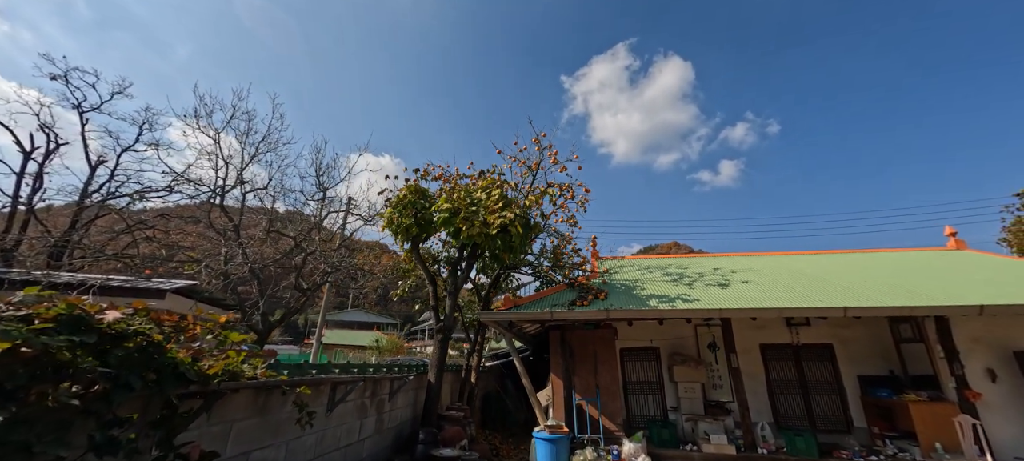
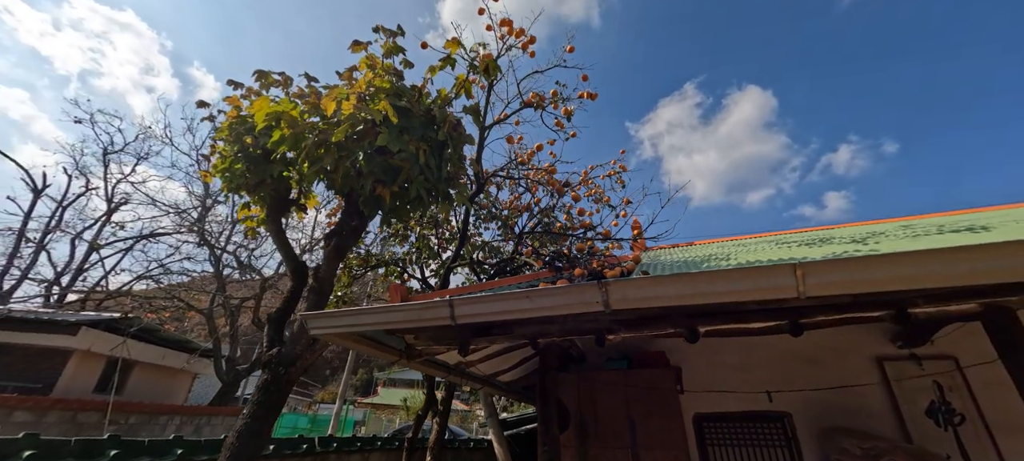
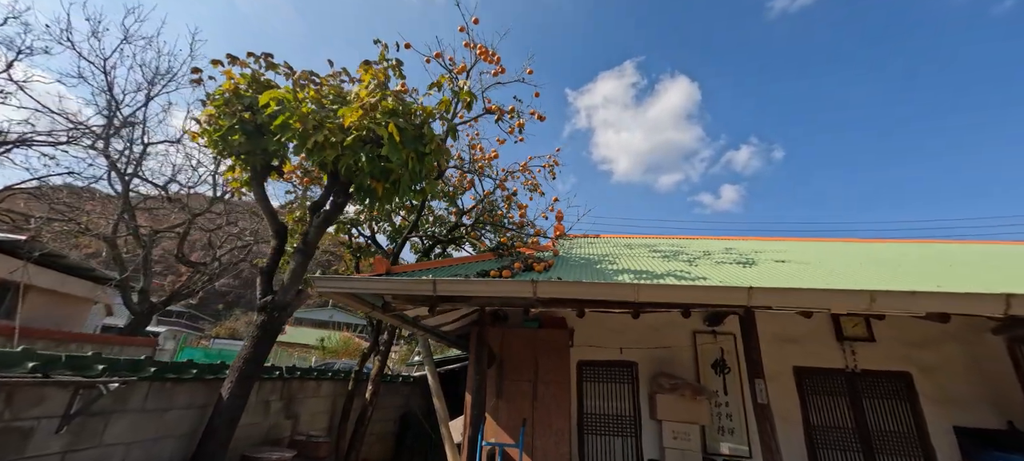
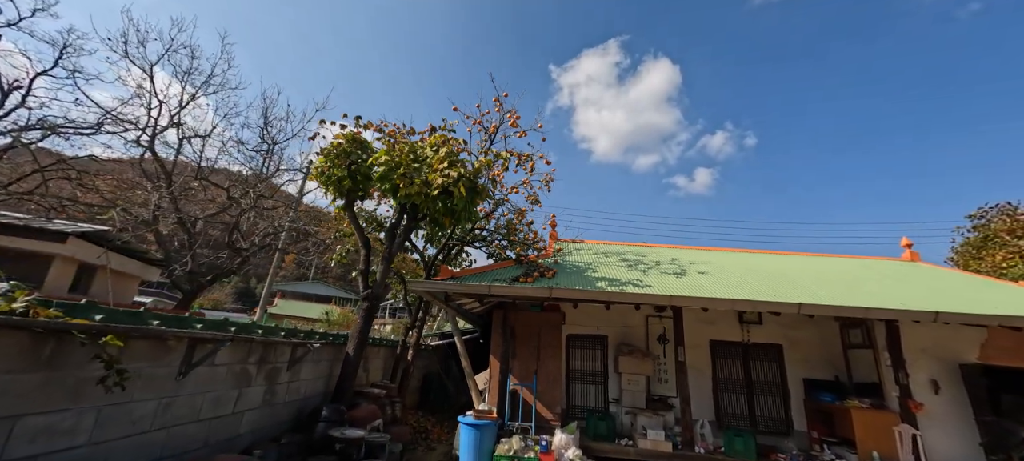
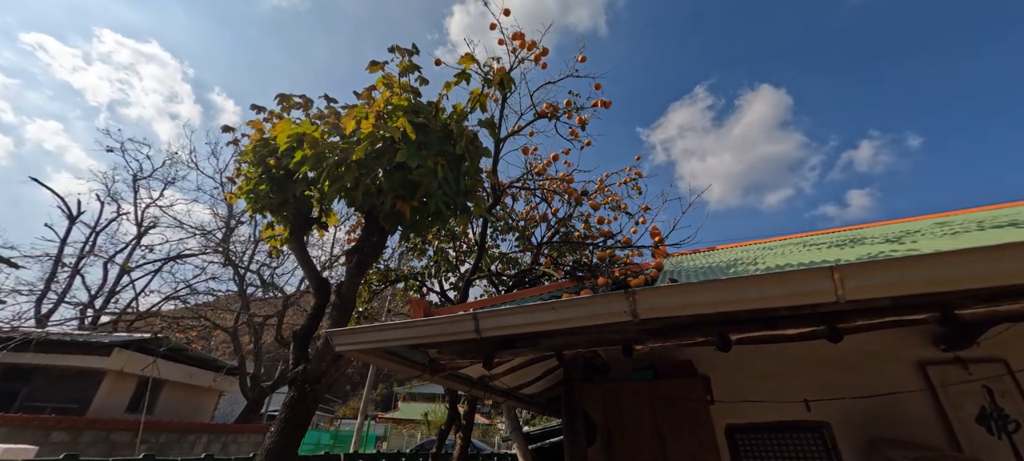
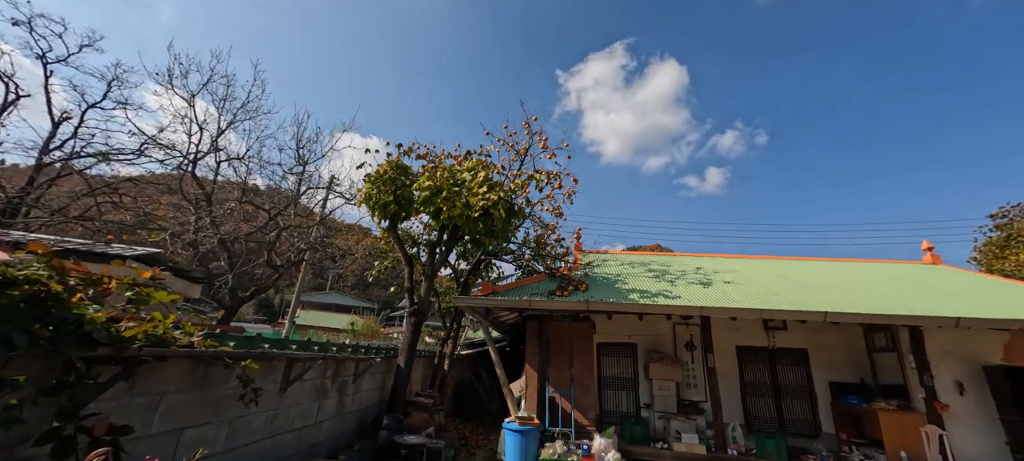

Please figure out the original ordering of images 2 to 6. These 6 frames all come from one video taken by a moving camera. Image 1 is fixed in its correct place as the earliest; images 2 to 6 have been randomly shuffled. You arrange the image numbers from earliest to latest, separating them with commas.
6, 4, 3, 2, 5
